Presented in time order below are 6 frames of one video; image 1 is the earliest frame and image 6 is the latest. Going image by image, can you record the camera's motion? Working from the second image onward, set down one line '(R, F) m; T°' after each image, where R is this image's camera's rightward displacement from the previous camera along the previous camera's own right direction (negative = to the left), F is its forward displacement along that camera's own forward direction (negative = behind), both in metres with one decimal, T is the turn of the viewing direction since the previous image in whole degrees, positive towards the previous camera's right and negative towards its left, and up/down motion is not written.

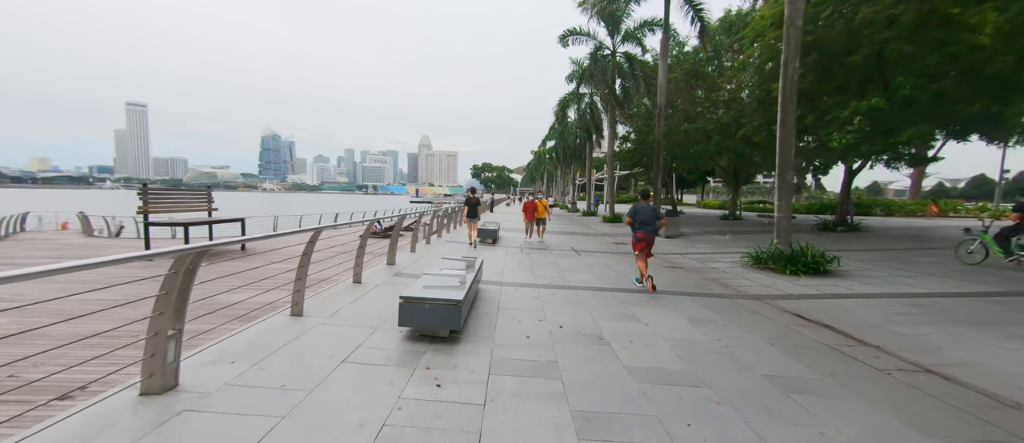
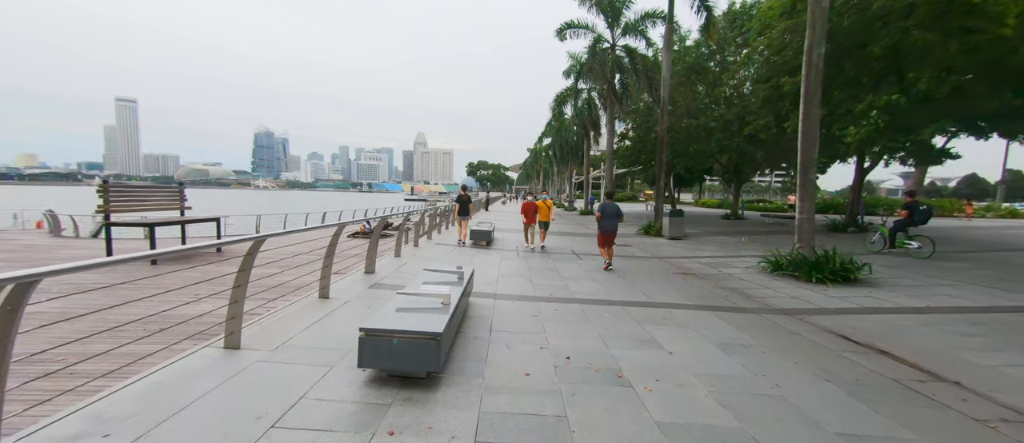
(0.0, +0.8) m; +1°
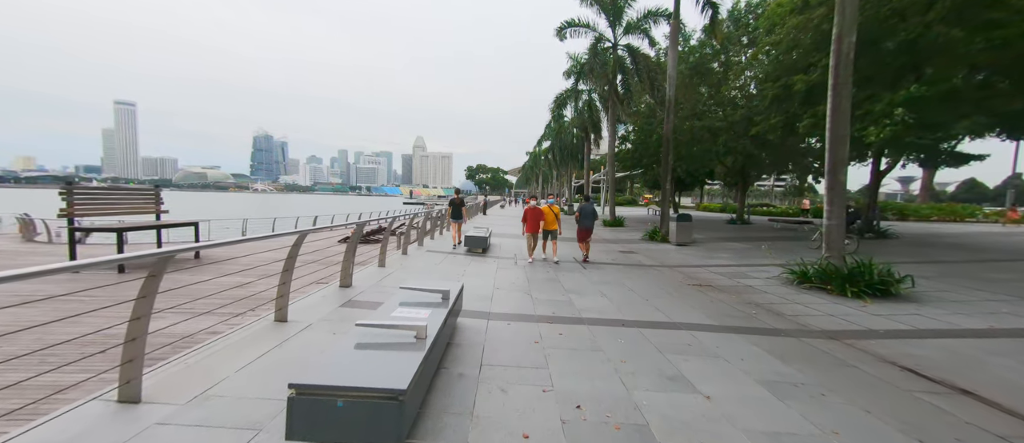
(0.0, +0.8) m; 0°
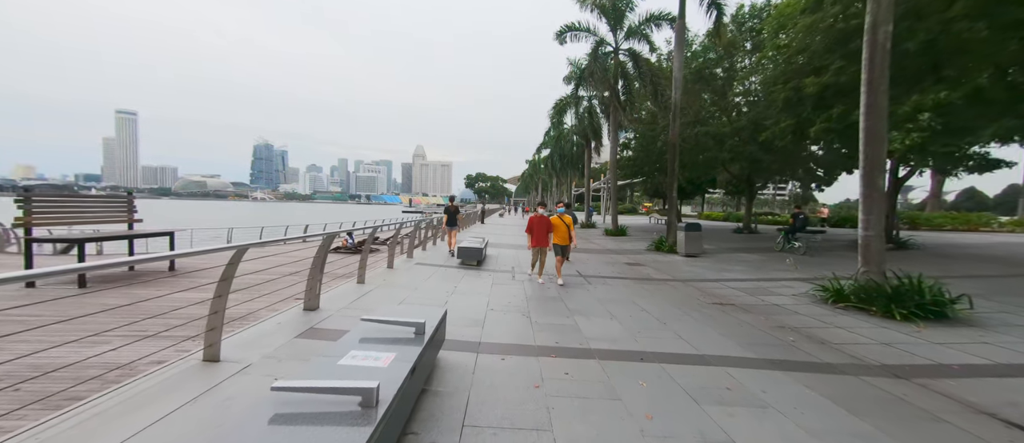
(+0.1, +0.8) m; 0°
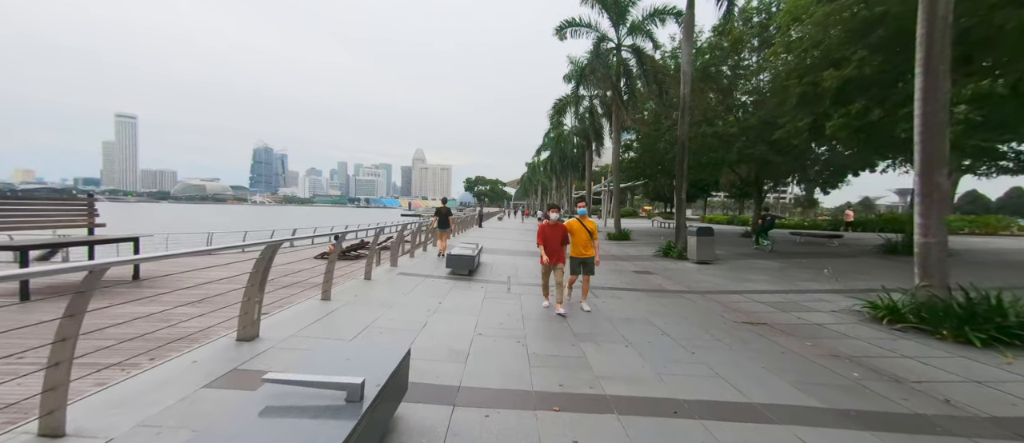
(+0.1, +1.0) m; 0°
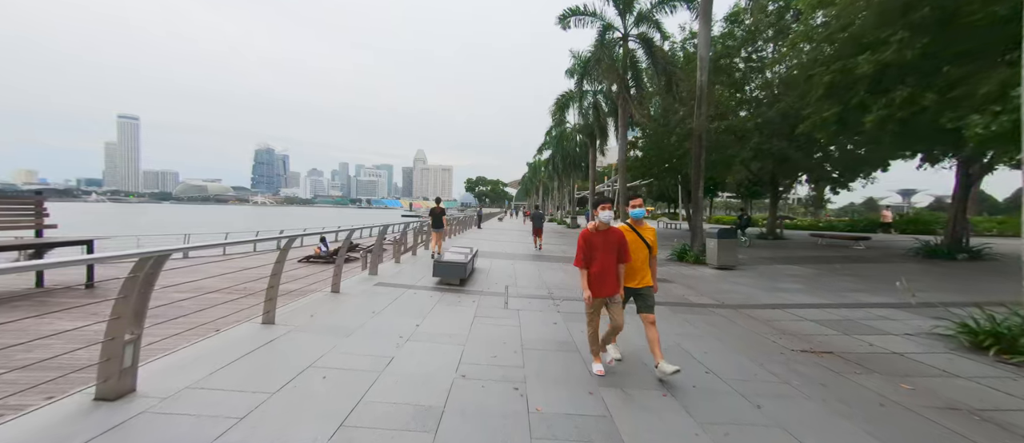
(+0.1, +1.2) m; 0°
